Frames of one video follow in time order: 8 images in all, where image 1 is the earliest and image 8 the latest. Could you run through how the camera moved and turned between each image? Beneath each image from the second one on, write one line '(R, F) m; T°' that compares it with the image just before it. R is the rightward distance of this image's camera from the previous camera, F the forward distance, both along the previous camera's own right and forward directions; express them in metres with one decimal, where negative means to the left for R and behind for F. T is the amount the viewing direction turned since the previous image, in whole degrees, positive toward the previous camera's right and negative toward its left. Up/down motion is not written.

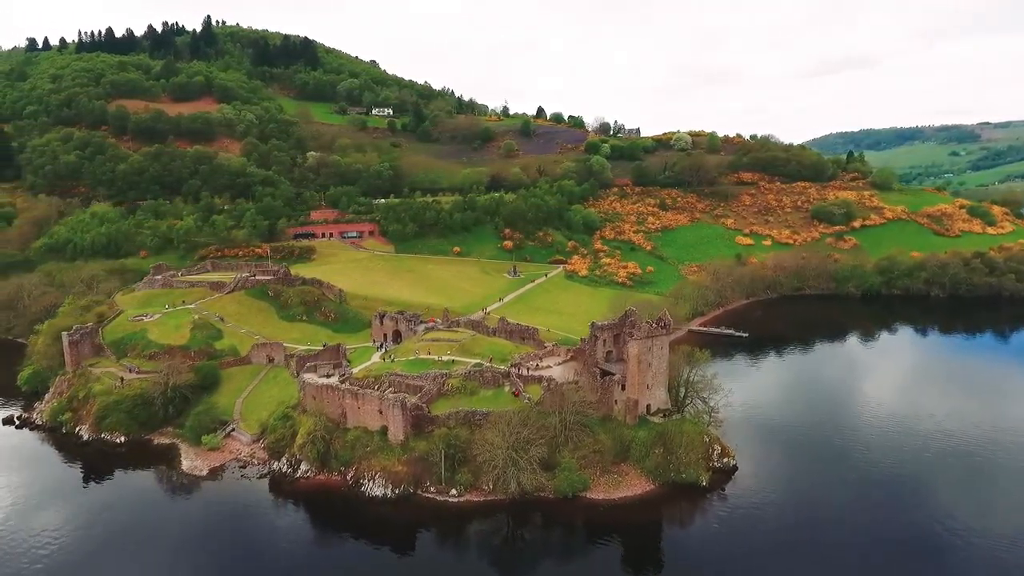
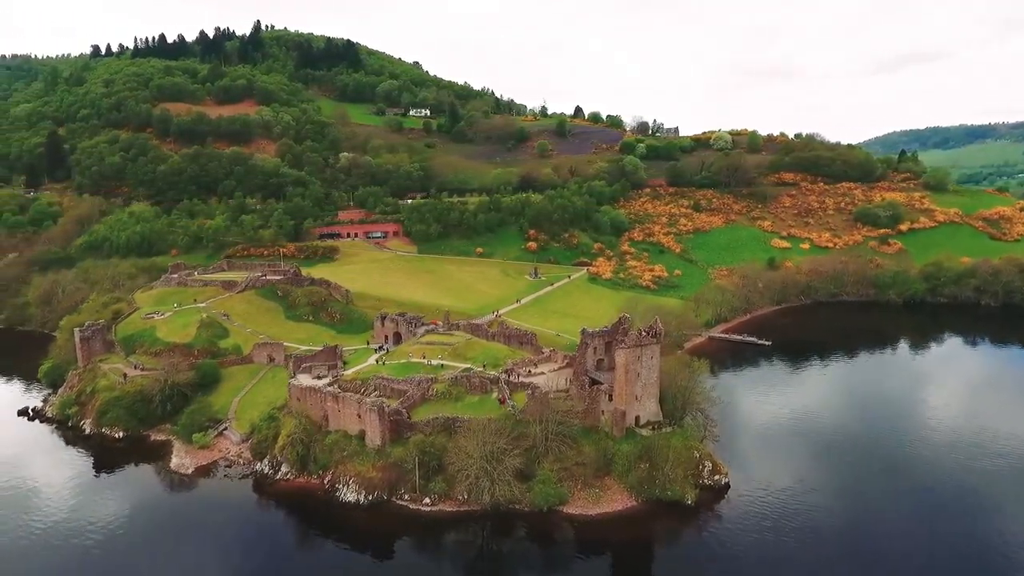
(+4.7, +1.2) m; -5°
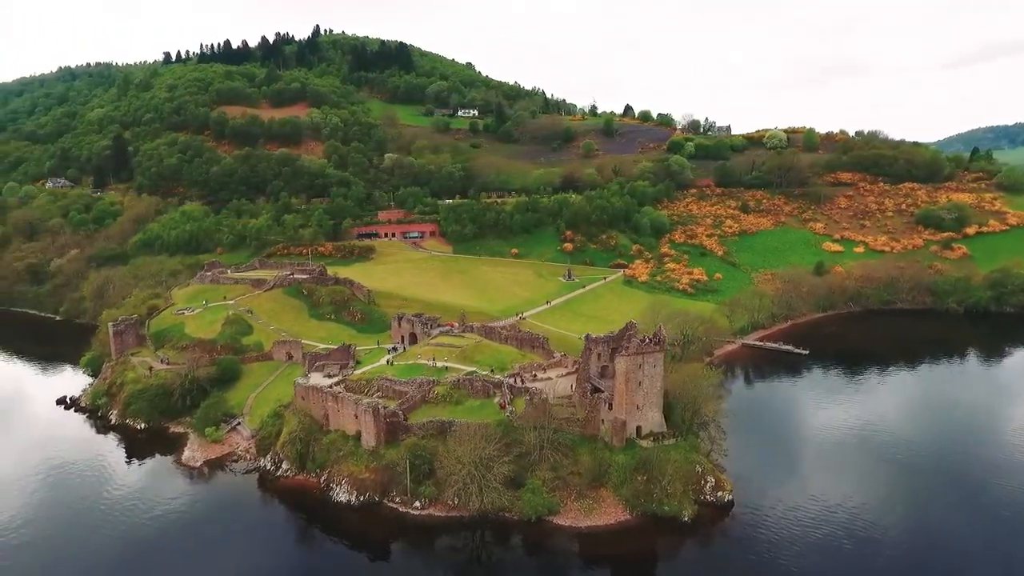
(+4.2, +0.9) m; -6°
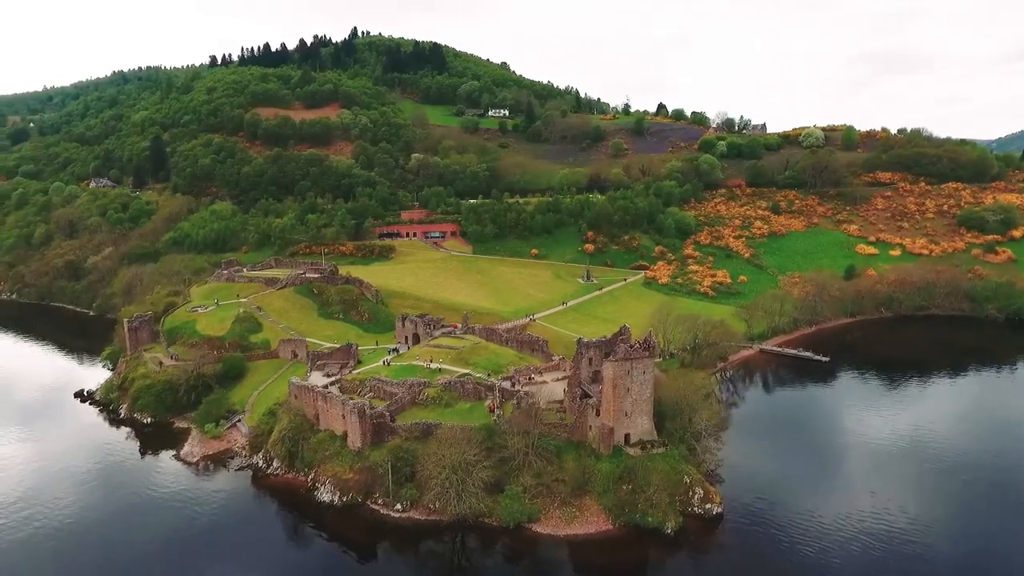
(+3.6, +0.7) m; -4°
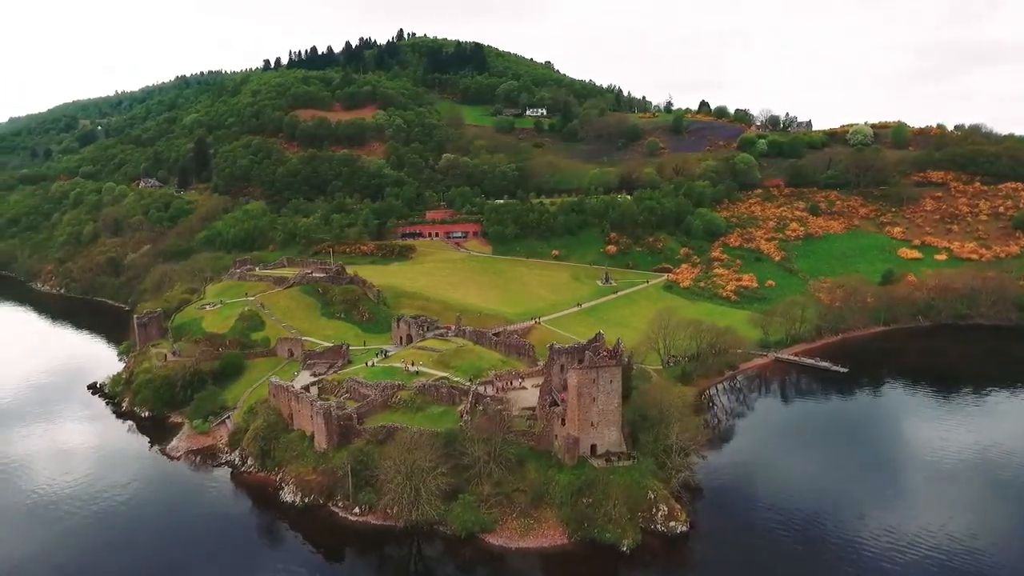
(+5.7, +1.4) m; -5°
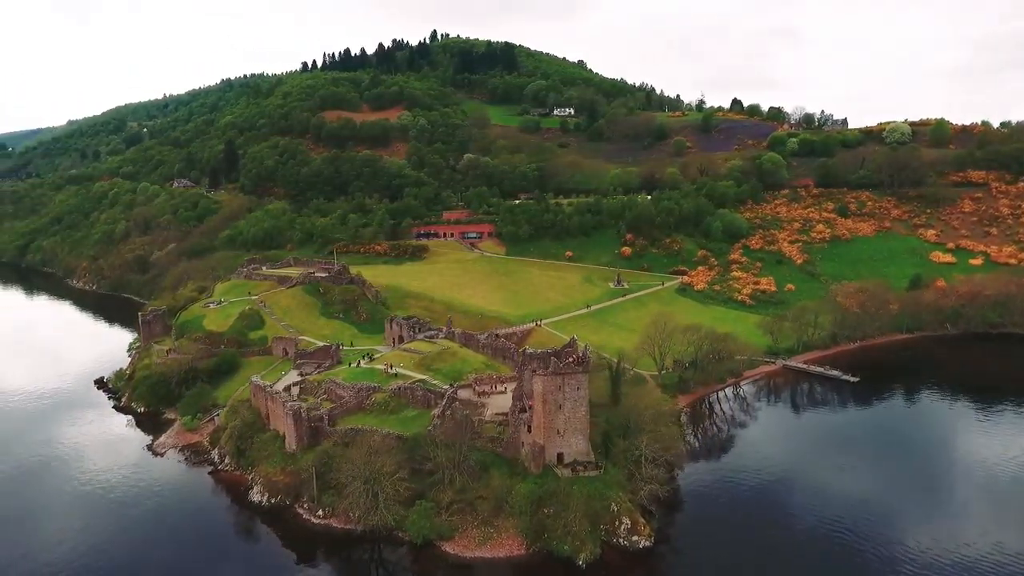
(+4.5, +1.2) m; -4°
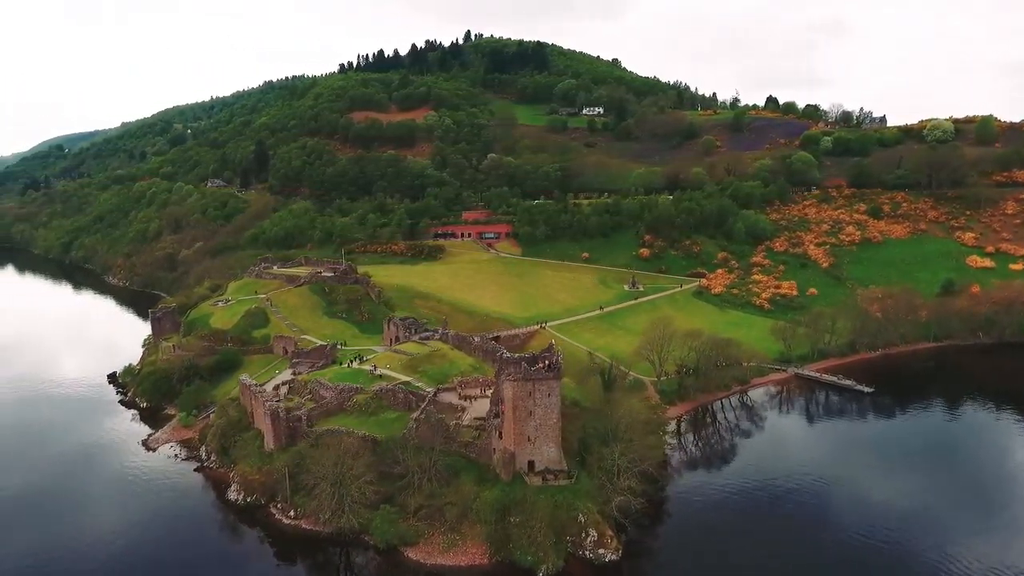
(+4.0, +1.1) m; -4°
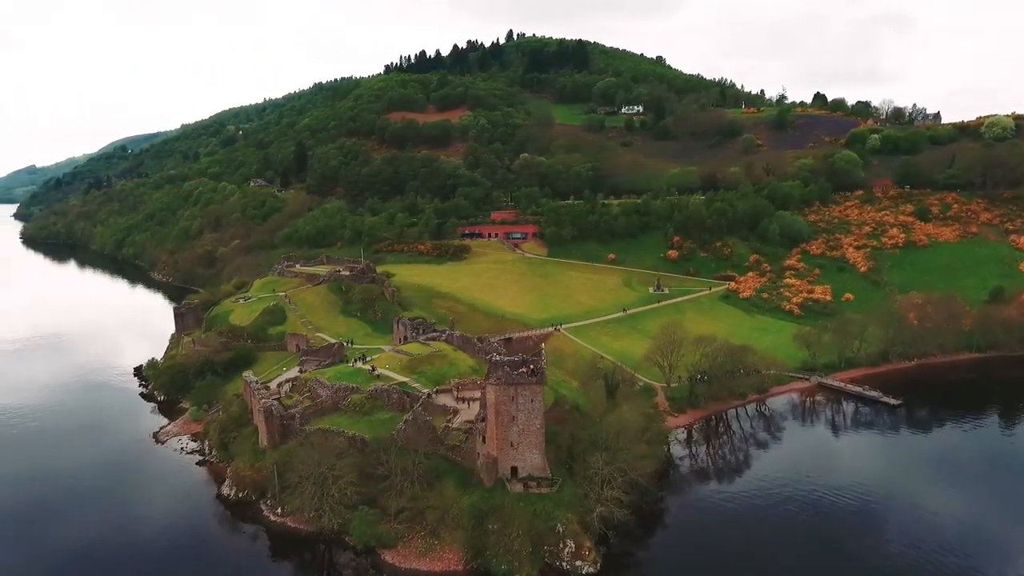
(+3.5, +1.1) m; -4°
